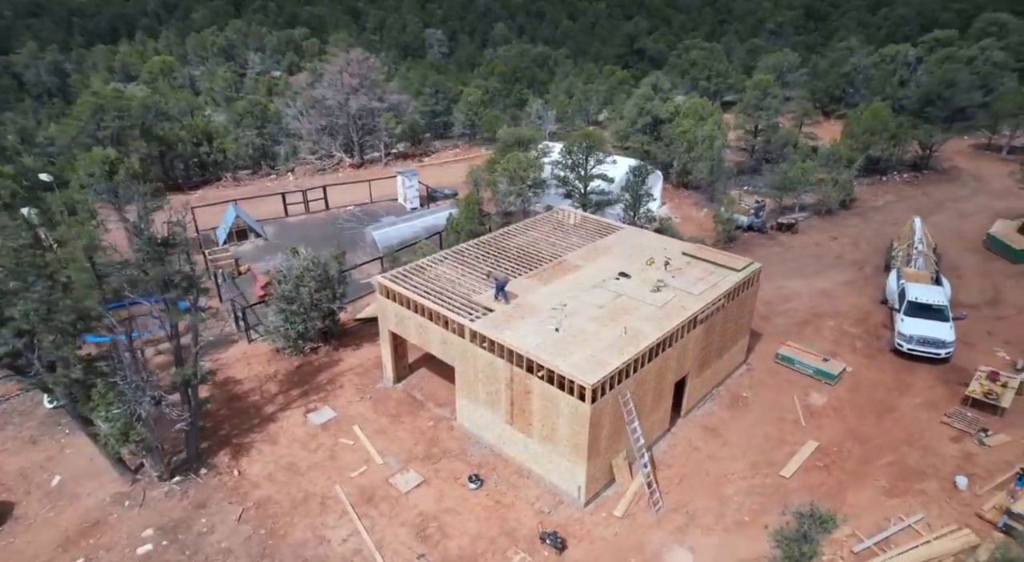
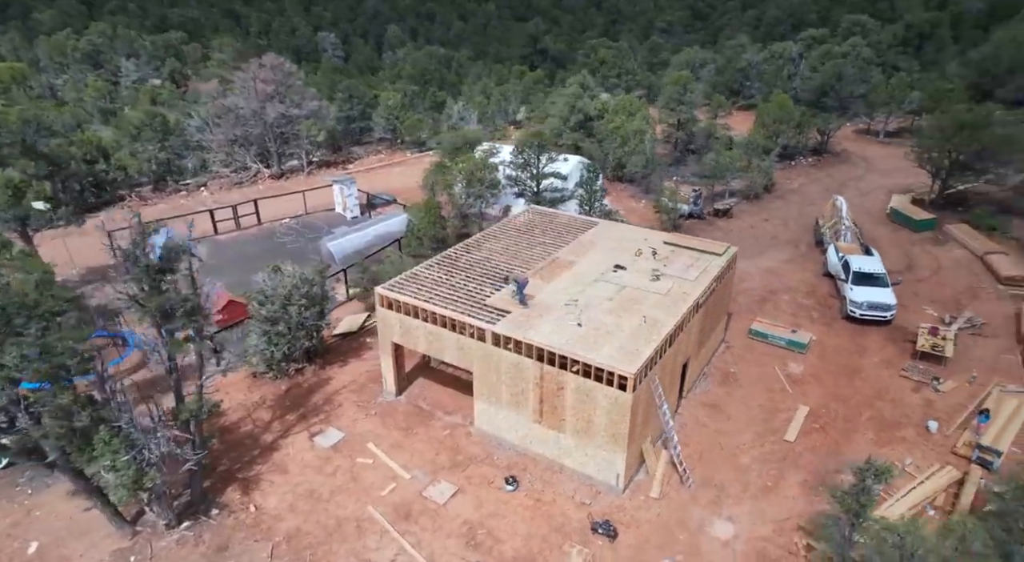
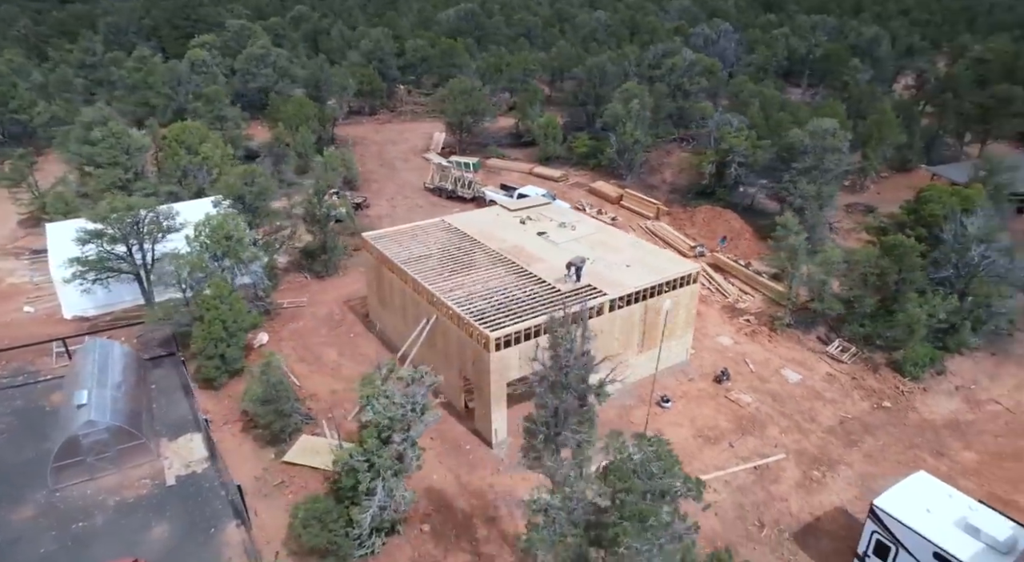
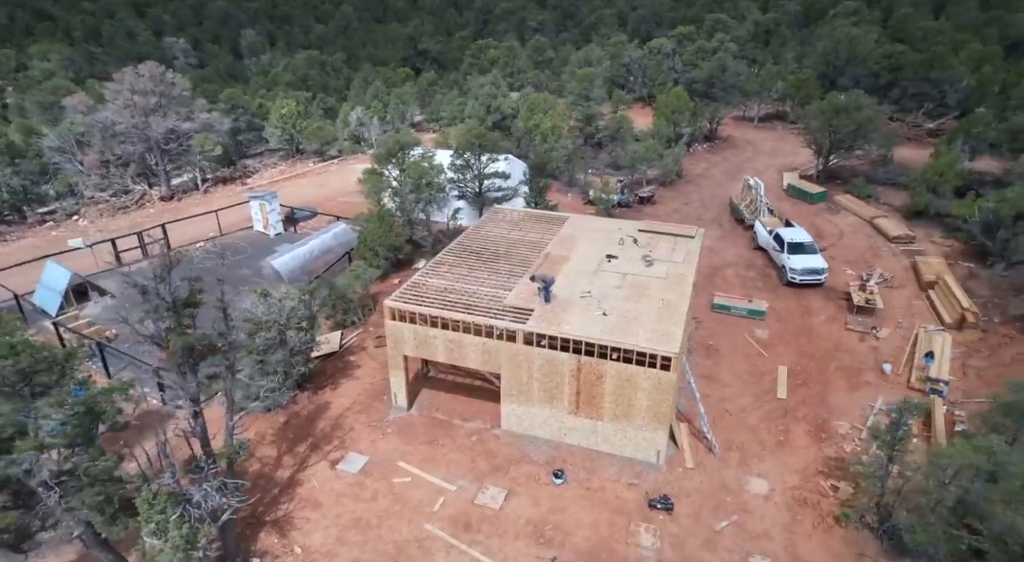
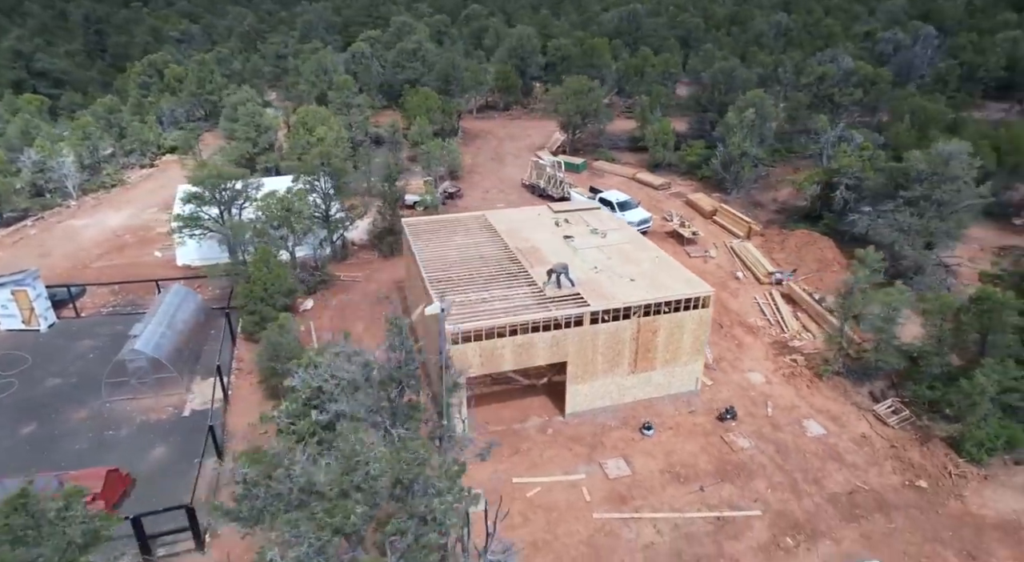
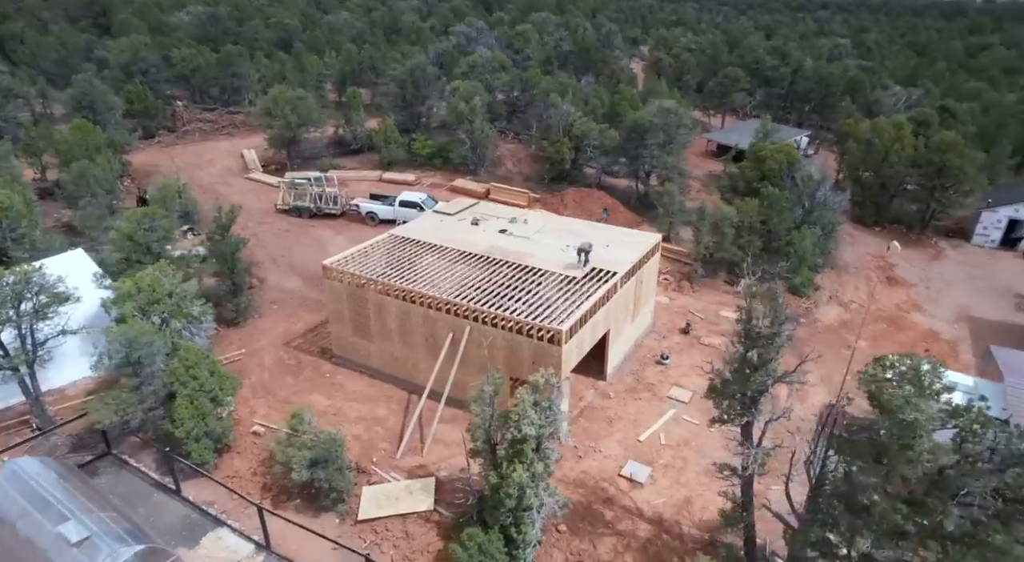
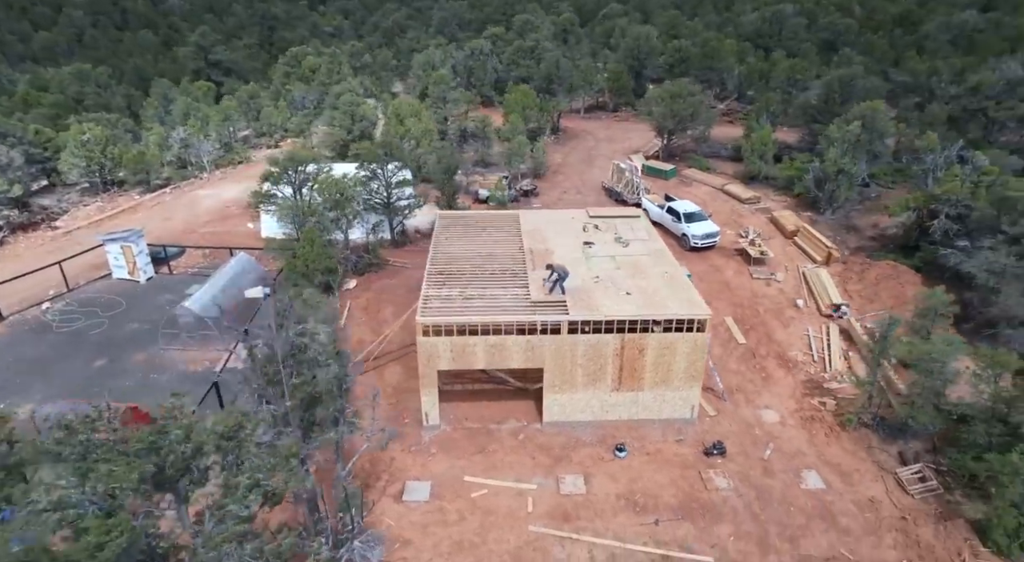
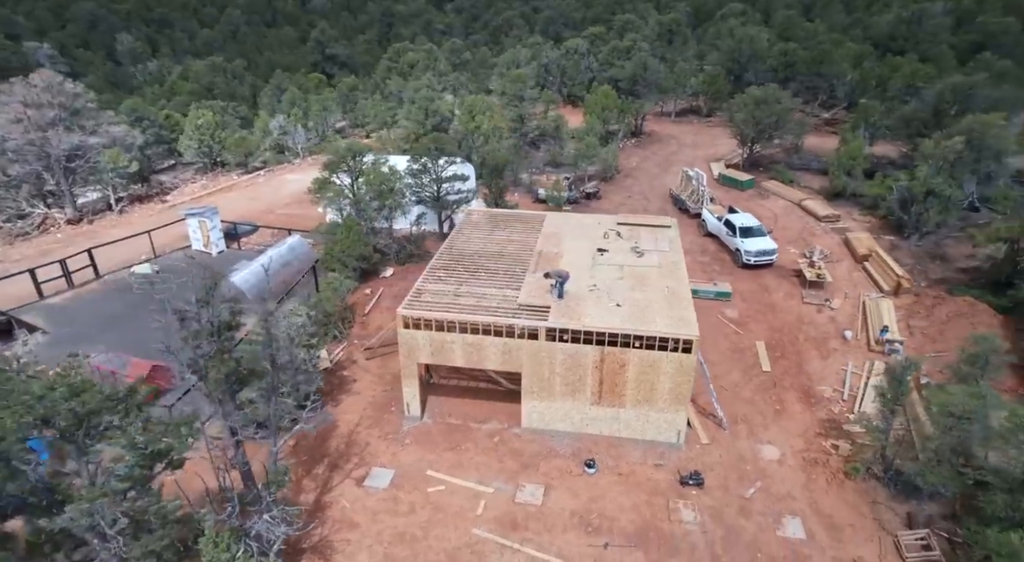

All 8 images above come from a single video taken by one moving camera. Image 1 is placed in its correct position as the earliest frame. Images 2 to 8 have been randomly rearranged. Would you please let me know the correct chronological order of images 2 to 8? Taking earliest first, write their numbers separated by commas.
2, 4, 8, 7, 5, 3, 6
